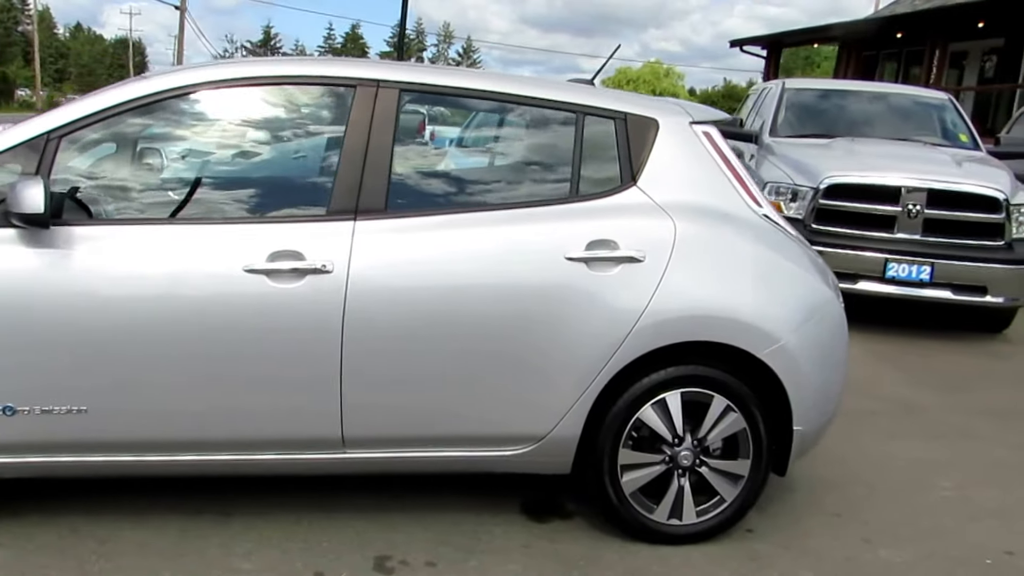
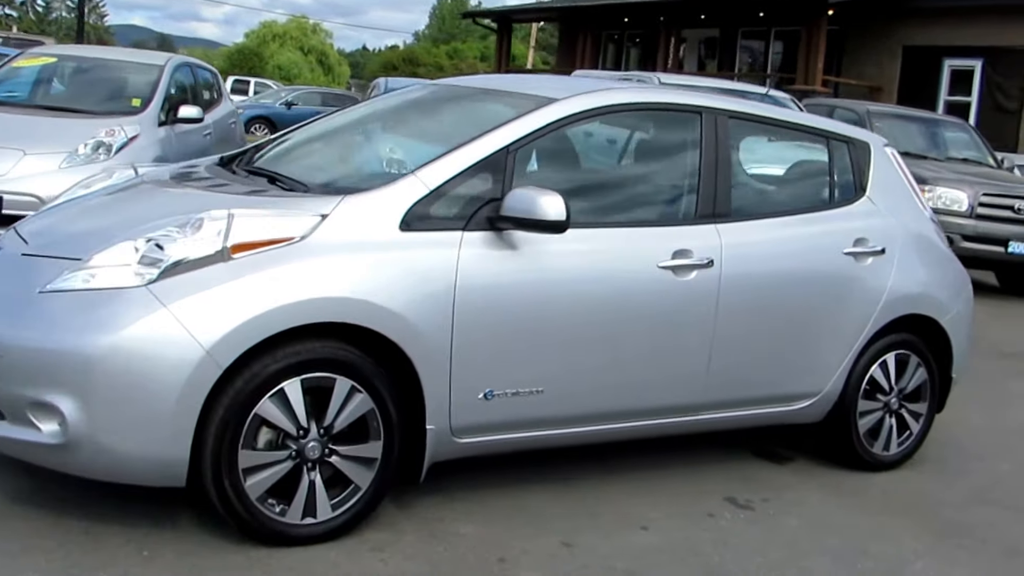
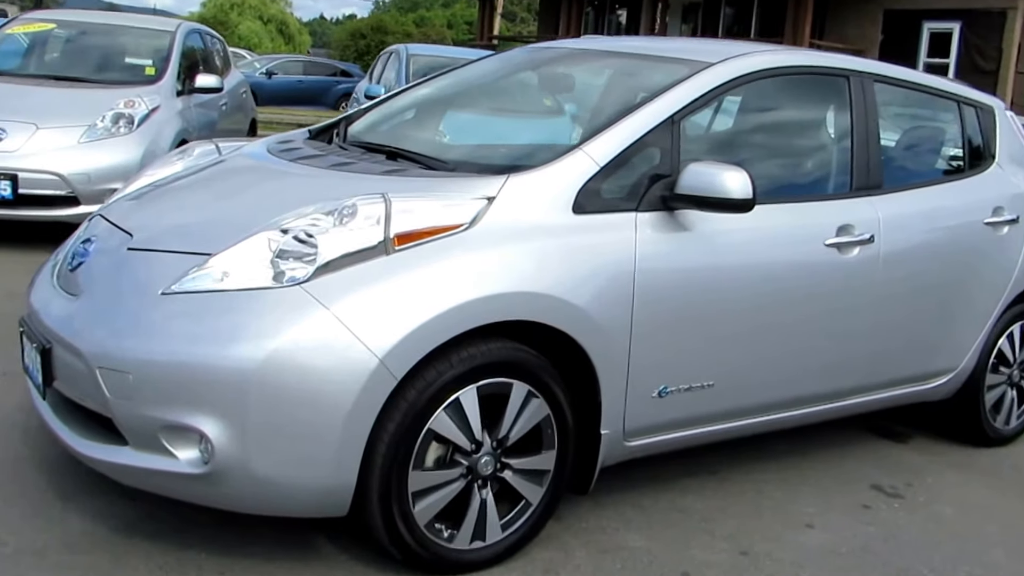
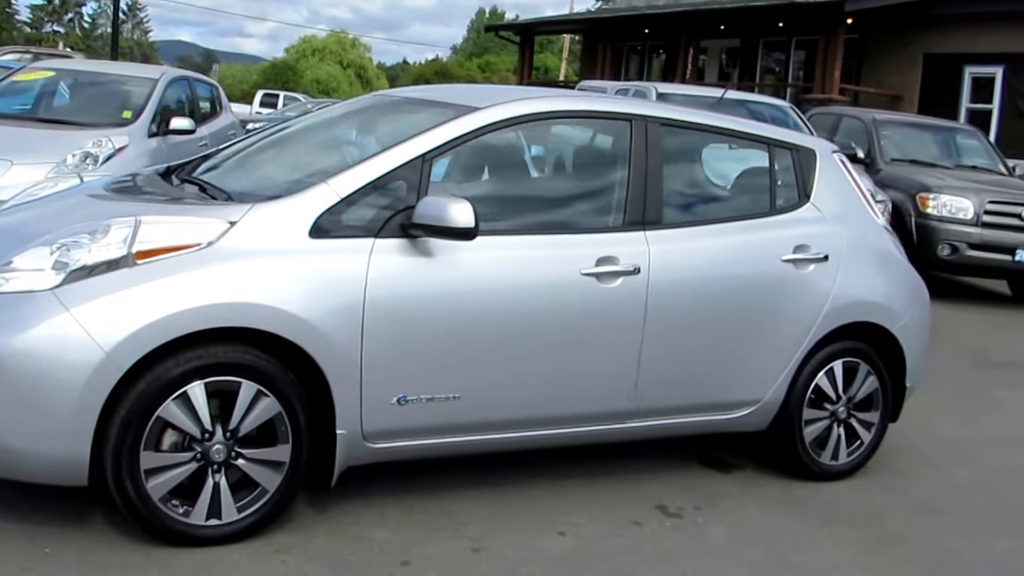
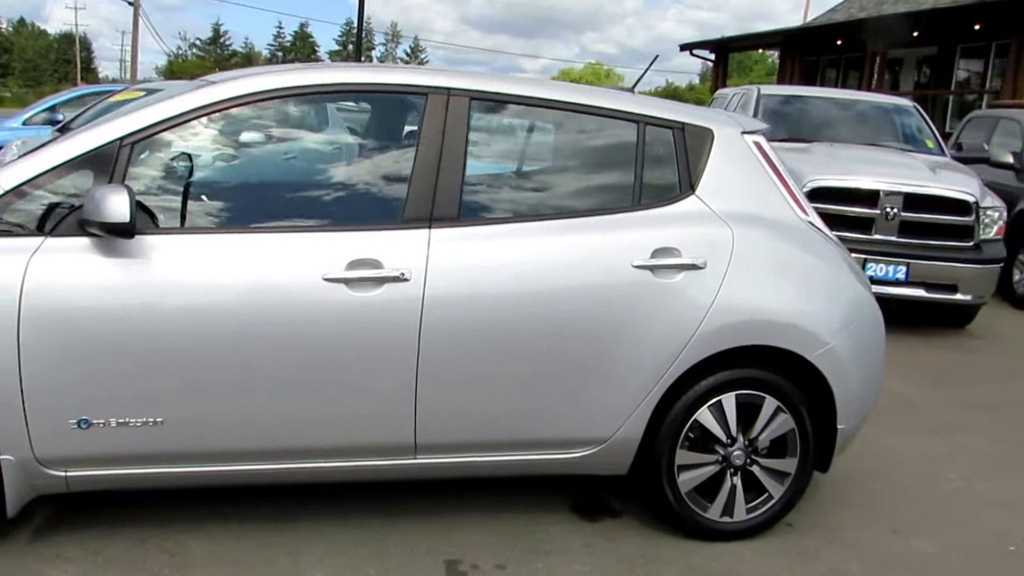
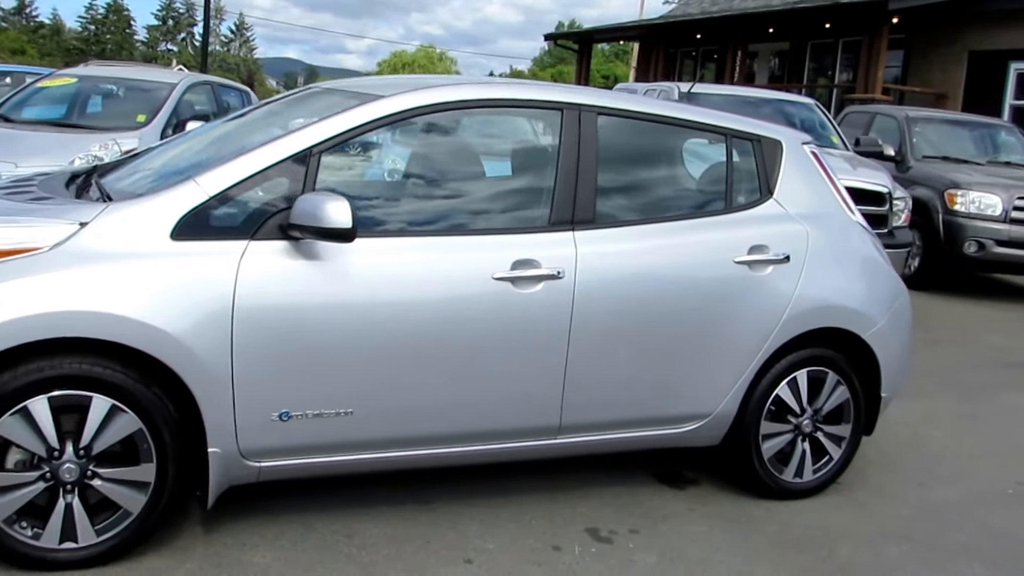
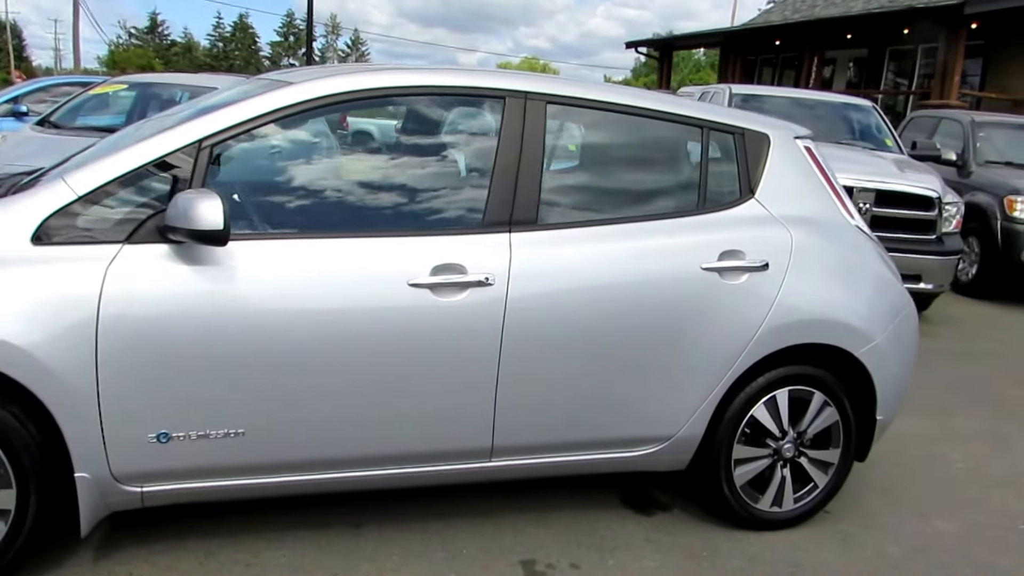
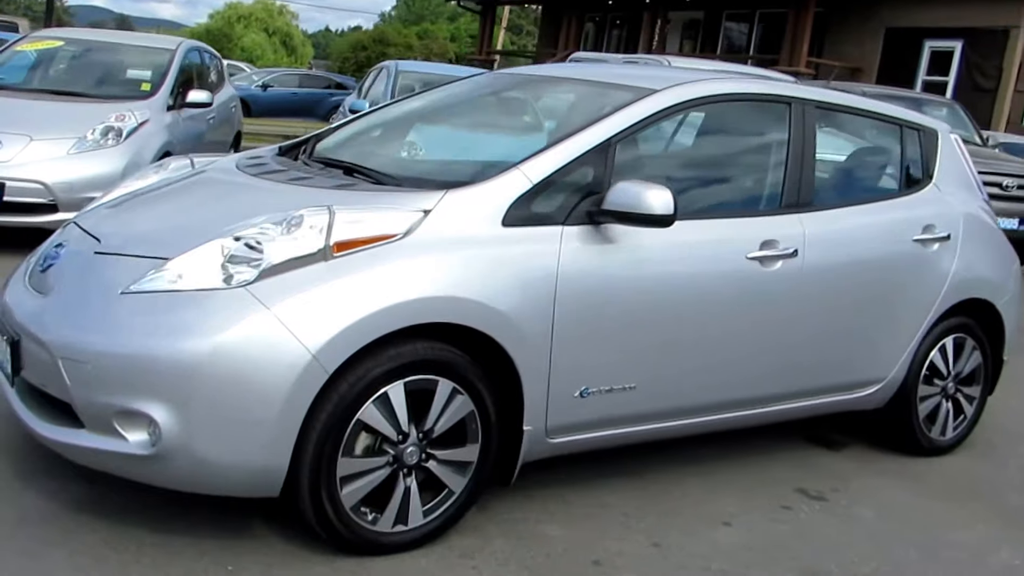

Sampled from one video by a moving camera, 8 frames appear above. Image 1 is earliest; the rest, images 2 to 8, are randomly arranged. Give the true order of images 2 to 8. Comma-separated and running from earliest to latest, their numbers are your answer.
5, 7, 6, 4, 2, 8, 3
